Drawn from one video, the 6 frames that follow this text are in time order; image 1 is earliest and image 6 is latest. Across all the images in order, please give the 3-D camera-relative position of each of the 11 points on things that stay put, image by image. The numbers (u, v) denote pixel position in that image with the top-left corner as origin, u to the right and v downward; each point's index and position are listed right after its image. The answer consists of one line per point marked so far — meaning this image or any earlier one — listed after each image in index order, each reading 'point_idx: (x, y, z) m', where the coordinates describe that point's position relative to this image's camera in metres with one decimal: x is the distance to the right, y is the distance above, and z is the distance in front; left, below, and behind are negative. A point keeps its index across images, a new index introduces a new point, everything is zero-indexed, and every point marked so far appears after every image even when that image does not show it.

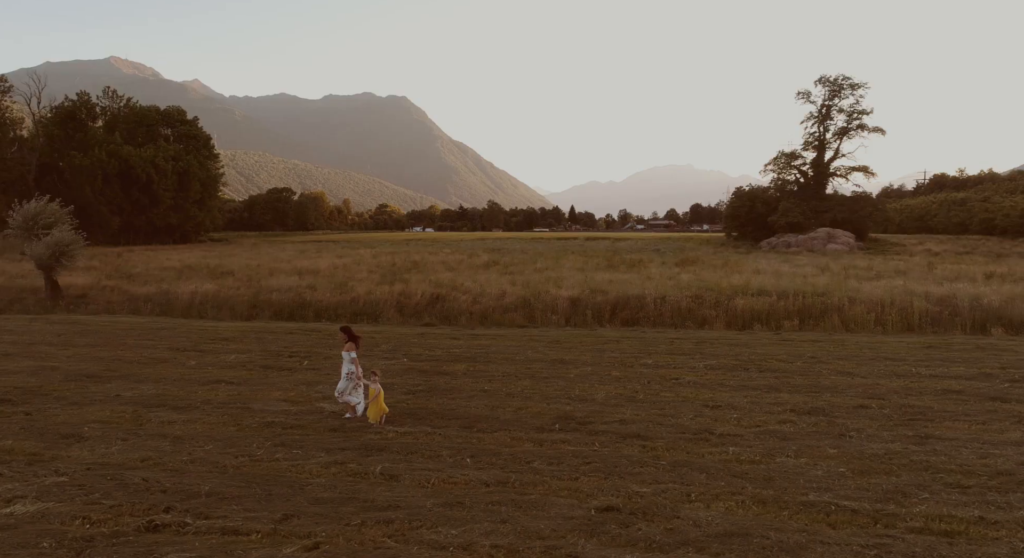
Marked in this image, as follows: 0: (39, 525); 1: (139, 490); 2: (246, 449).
0: (-3.1, -1.7, +4.6) m
1: (-2.9, -1.7, +5.4) m
2: (-2.6, -1.7, +6.6) m
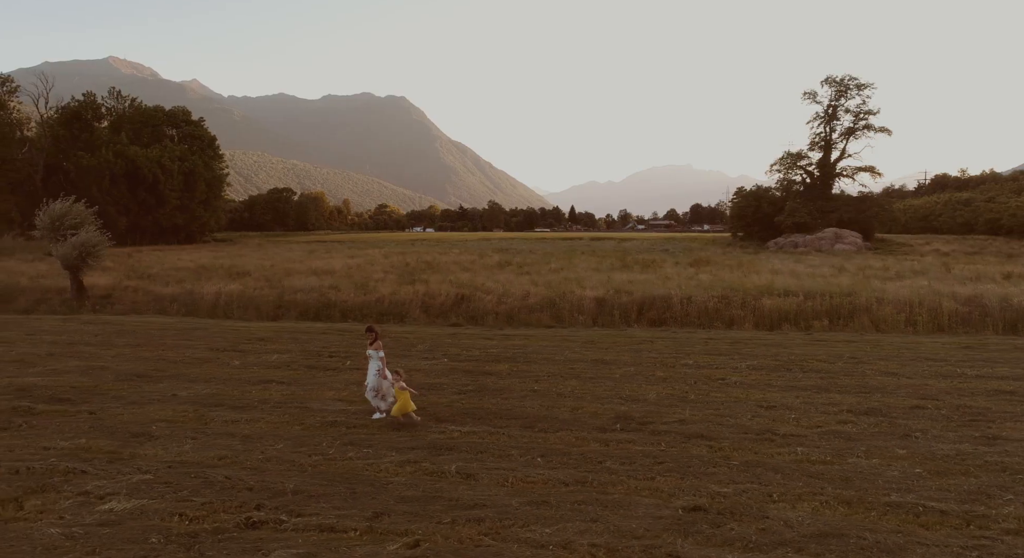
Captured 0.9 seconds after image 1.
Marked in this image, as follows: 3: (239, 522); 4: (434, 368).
0: (-2.5, -1.7, +4.7) m
1: (-2.3, -1.7, +5.5) m
2: (-1.9, -1.7, +6.7) m
3: (-1.9, -1.7, +4.7) m
4: (-1.3, -1.6, +11.9) m
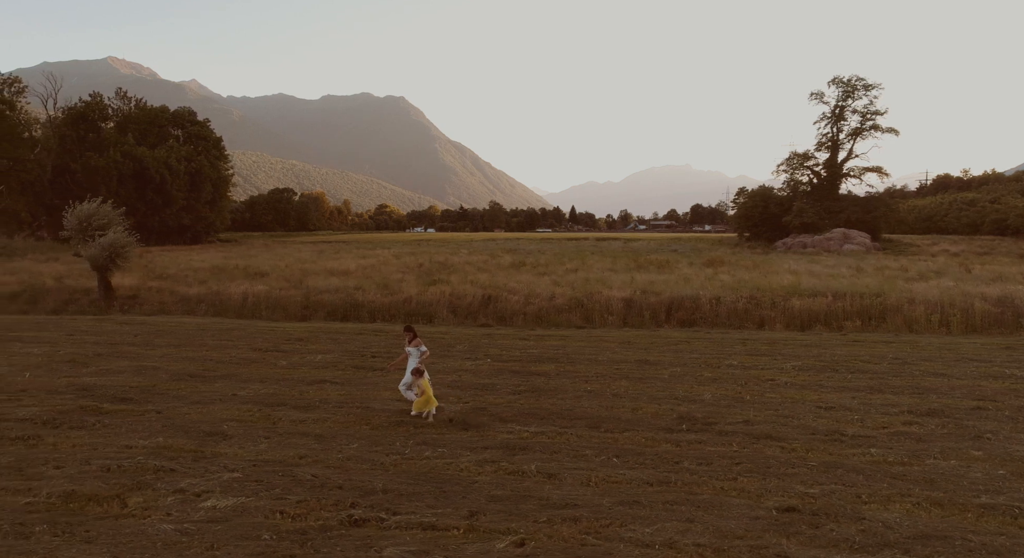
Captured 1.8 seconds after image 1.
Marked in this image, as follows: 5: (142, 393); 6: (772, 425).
0: (-1.8, -1.7, +4.7) m
1: (-1.6, -1.7, +5.5) m
2: (-1.2, -1.7, +6.7) m
3: (-1.2, -1.7, +4.8) m
4: (-0.5, -1.6, +11.9) m
5: (-5.1, -1.6, +9.4) m
6: (+3.0, -1.7, +7.9) m
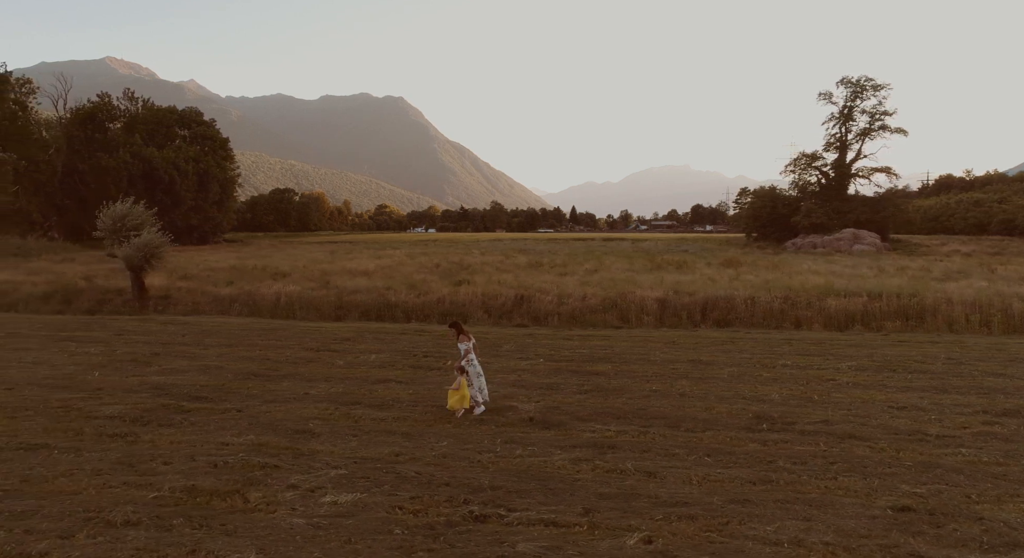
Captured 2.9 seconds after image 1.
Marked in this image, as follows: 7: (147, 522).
0: (-1.0, -1.7, +4.8) m
1: (-0.7, -1.7, +5.6) m
2: (-0.3, -1.7, +6.8) m
3: (-0.3, -1.7, +4.9) m
4: (+0.5, -1.6, +12.0) m
5: (-4.2, -1.6, +9.6) m
6: (+3.9, -1.7, +7.9) m
7: (-2.4, -1.6, +4.5) m
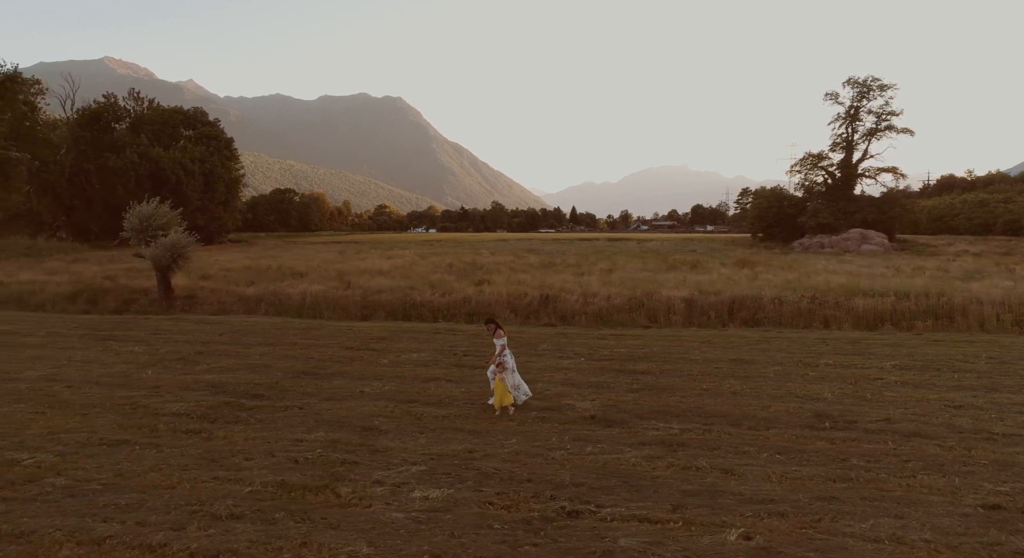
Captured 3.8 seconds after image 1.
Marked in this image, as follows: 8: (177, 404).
0: (-0.3, -1.6, +4.8) m
1: (0.0, -1.7, +5.7) m
2: (+0.4, -1.6, +6.8) m
3: (+0.3, -1.7, +4.9) m
4: (+1.3, -1.5, +12.0) m
5: (-3.4, -1.6, +9.7) m
6: (+4.6, -1.7, +7.8) m
7: (-1.8, -1.6, +4.6) m
8: (-4.1, -1.5, +8.4) m
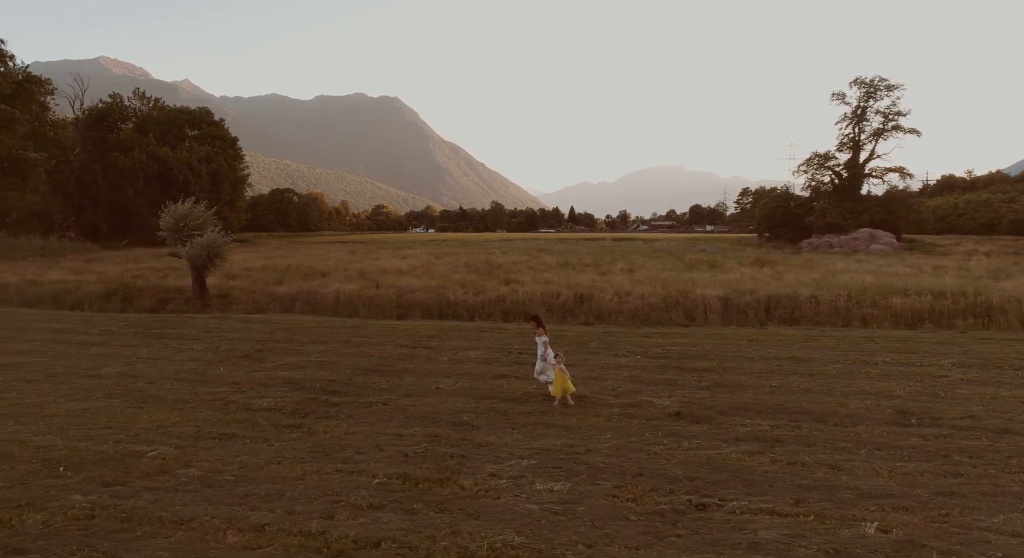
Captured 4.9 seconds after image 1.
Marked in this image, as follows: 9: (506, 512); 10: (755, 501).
0: (+0.6, -1.6, +4.9) m
1: (+0.9, -1.6, +5.7) m
2: (+1.4, -1.6, +6.9) m
3: (+1.3, -1.6, +5.0) m
4: (+2.3, -1.5, +12.0) m
5: (-2.4, -1.5, +9.8) m
6: (+5.6, -1.6, +7.8) m
7: (-0.8, -1.6, +4.7) m
8: (-3.1, -1.5, +8.5) m
9: (0.0, -1.6, +4.6) m
10: (+1.8, -1.7, +5.1) m
